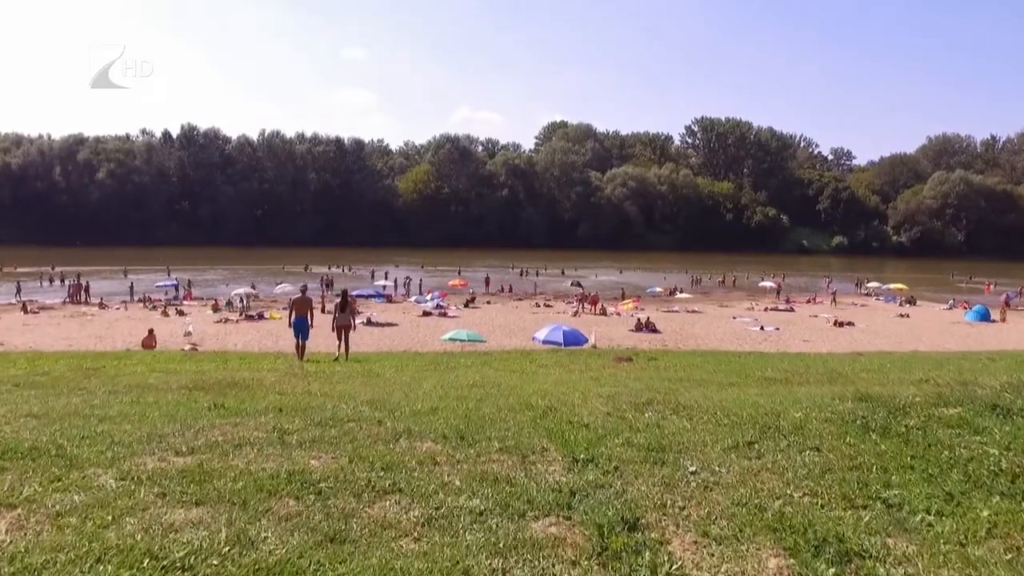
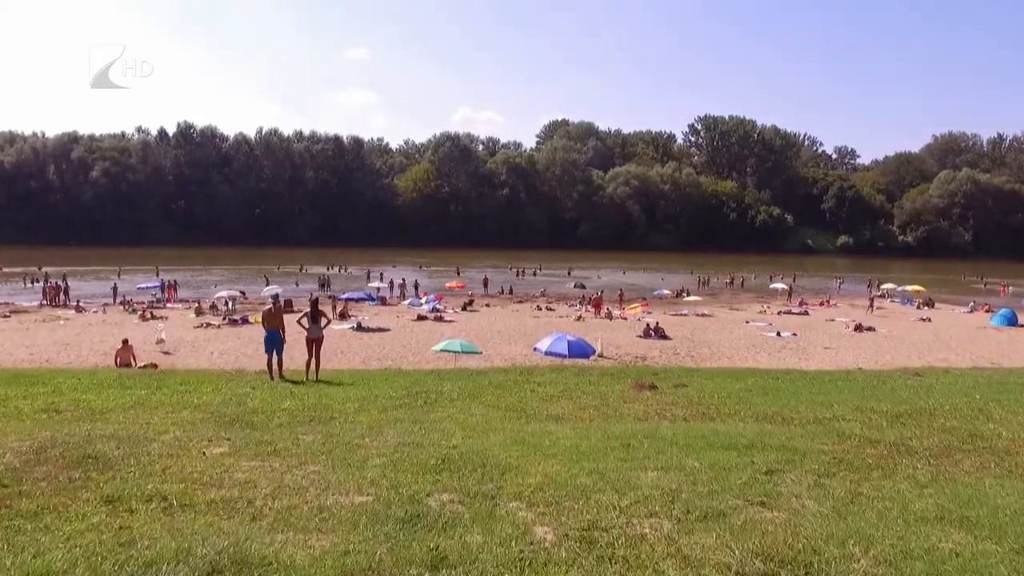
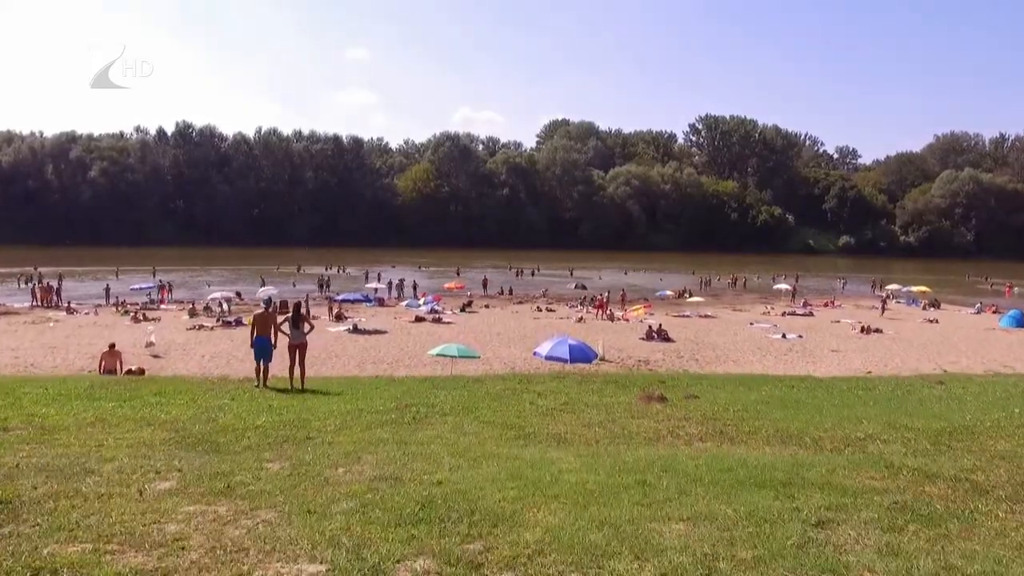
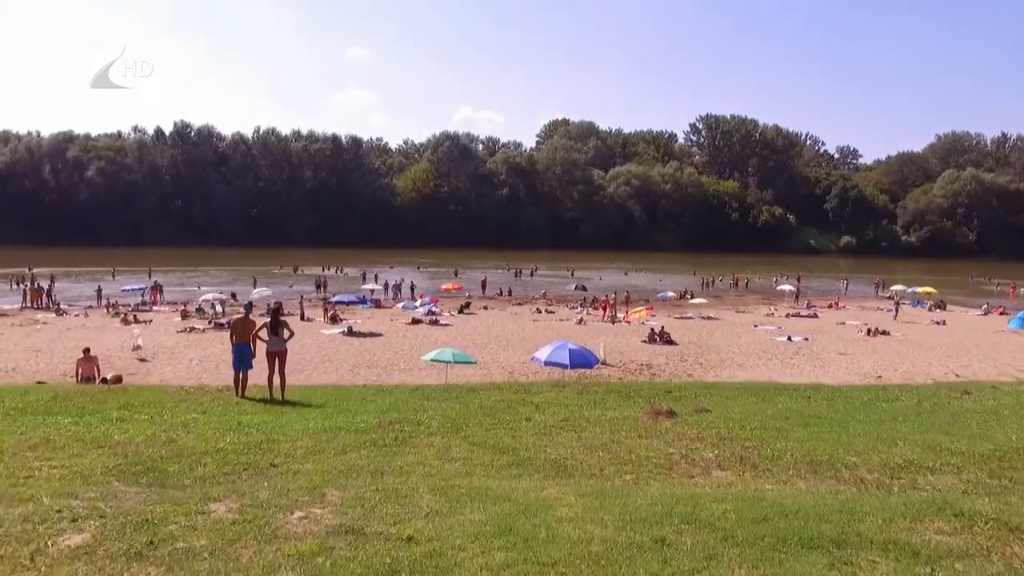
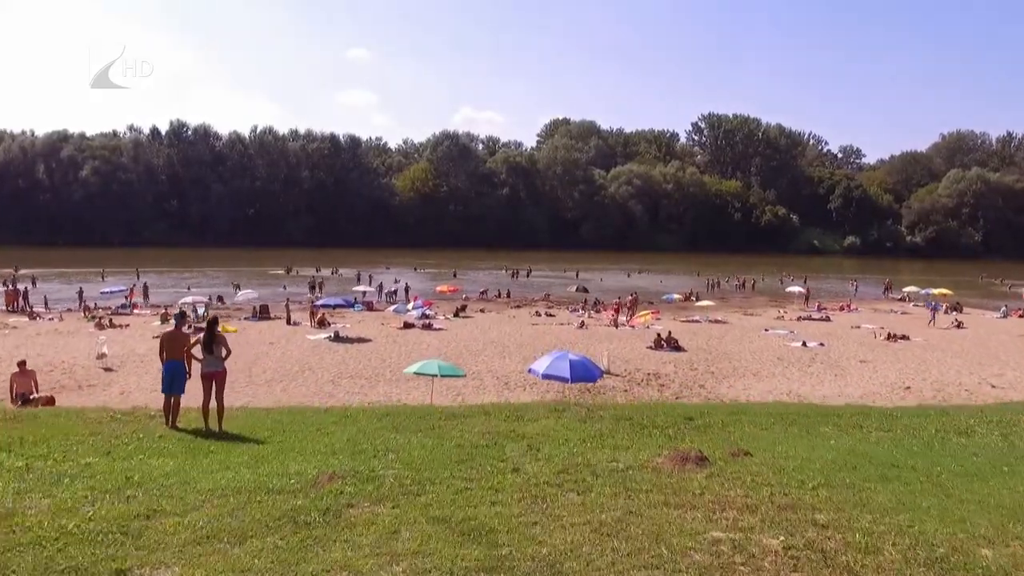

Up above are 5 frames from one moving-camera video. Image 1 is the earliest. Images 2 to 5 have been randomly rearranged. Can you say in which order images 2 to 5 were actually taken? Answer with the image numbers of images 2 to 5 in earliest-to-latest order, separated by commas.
2, 3, 4, 5
